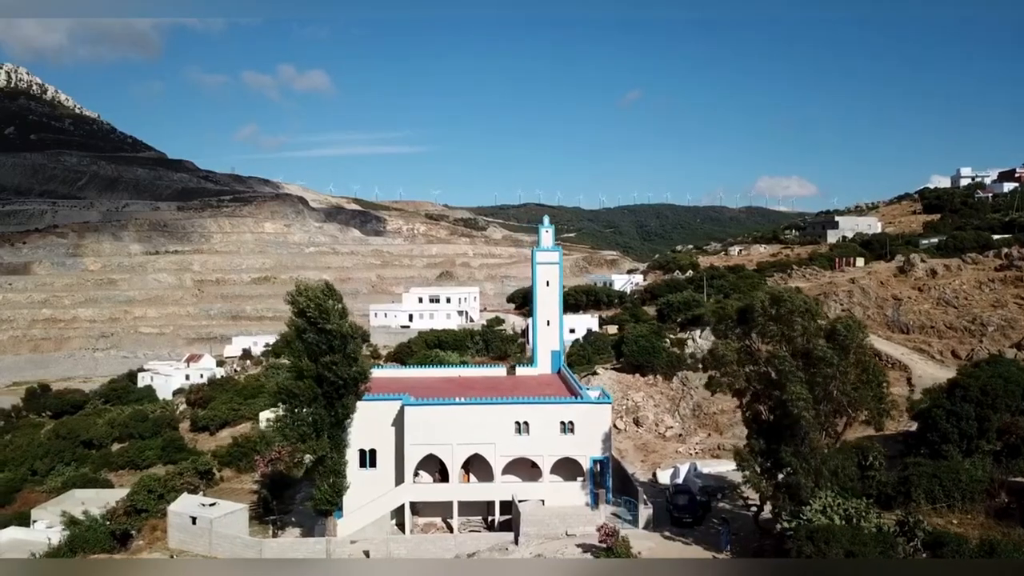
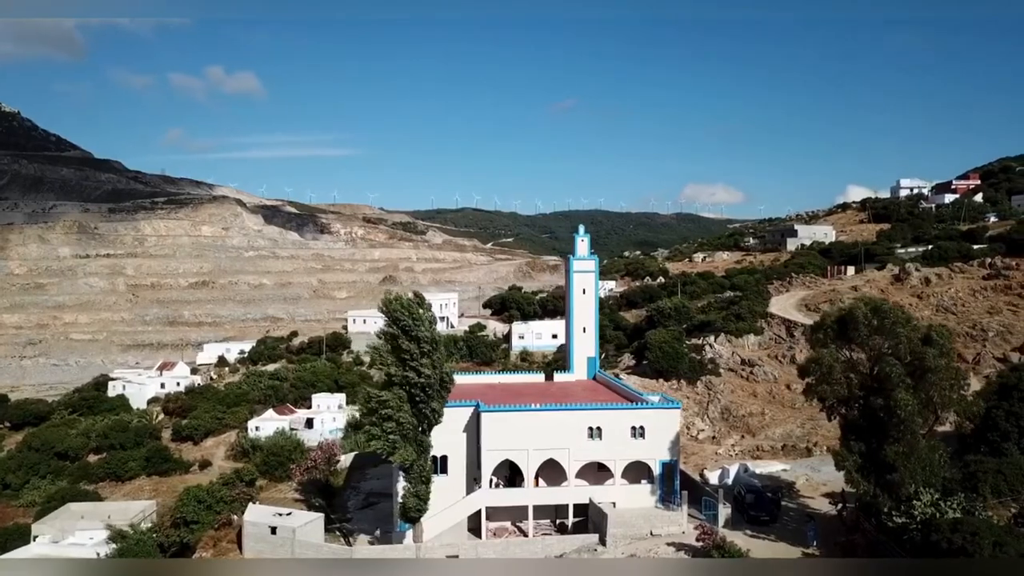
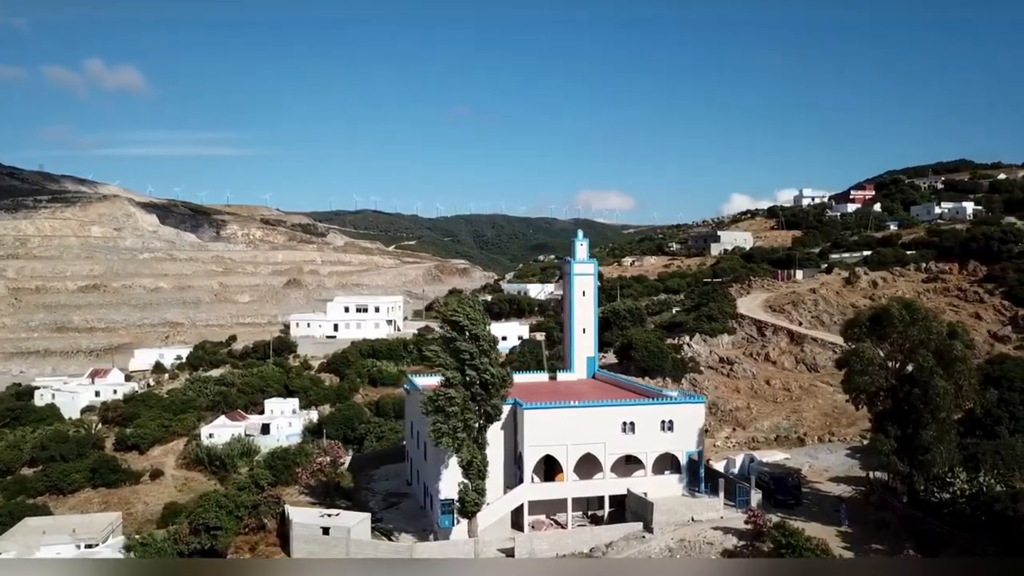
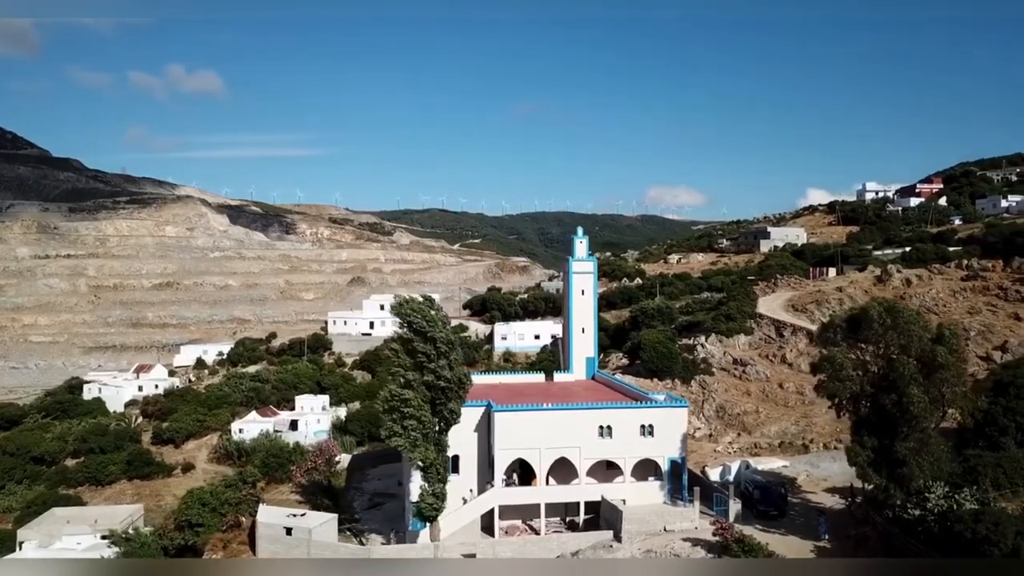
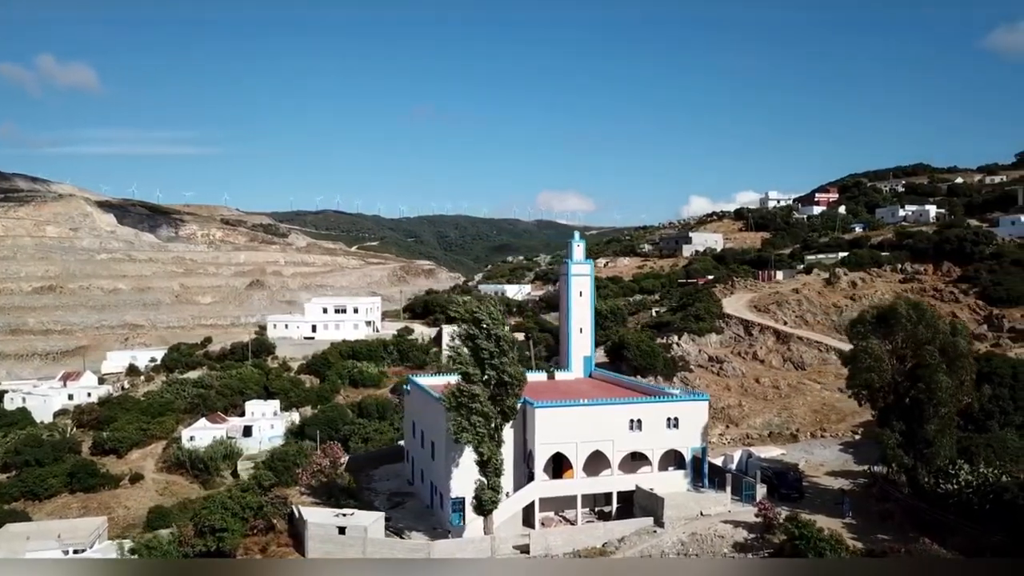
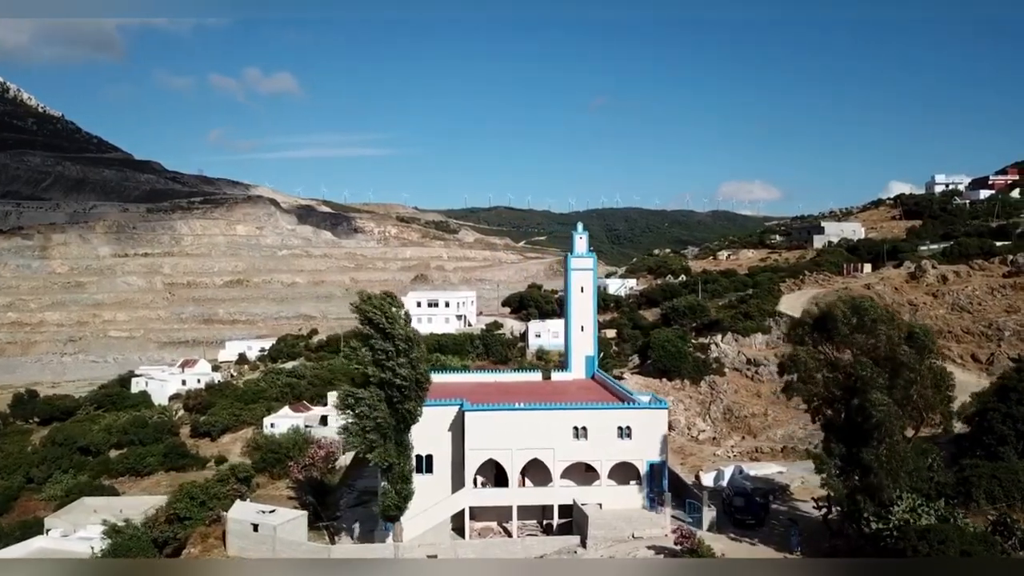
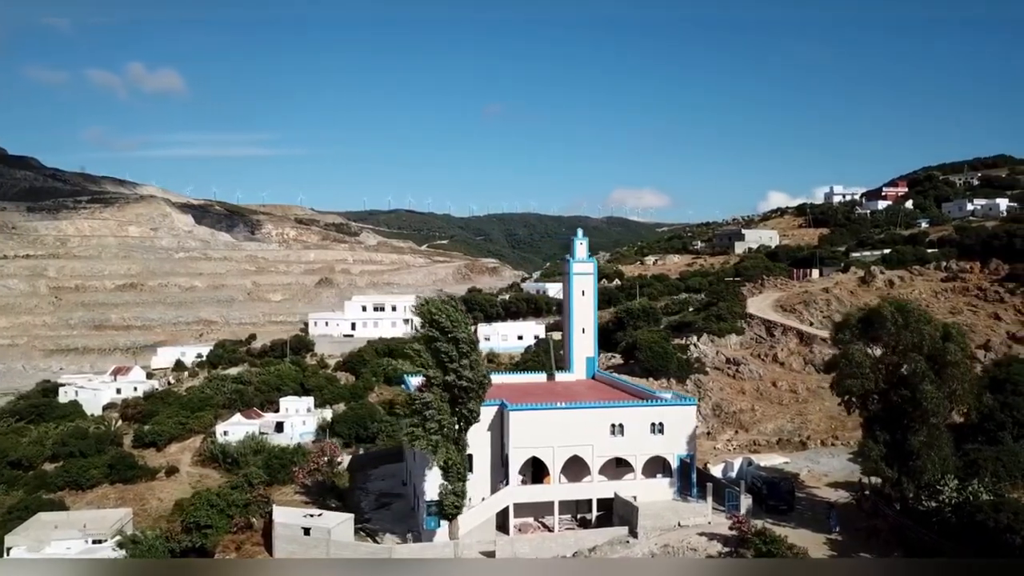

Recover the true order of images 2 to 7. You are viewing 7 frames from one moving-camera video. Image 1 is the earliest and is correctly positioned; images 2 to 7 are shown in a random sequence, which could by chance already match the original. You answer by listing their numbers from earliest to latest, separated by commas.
6, 2, 4, 7, 3, 5
